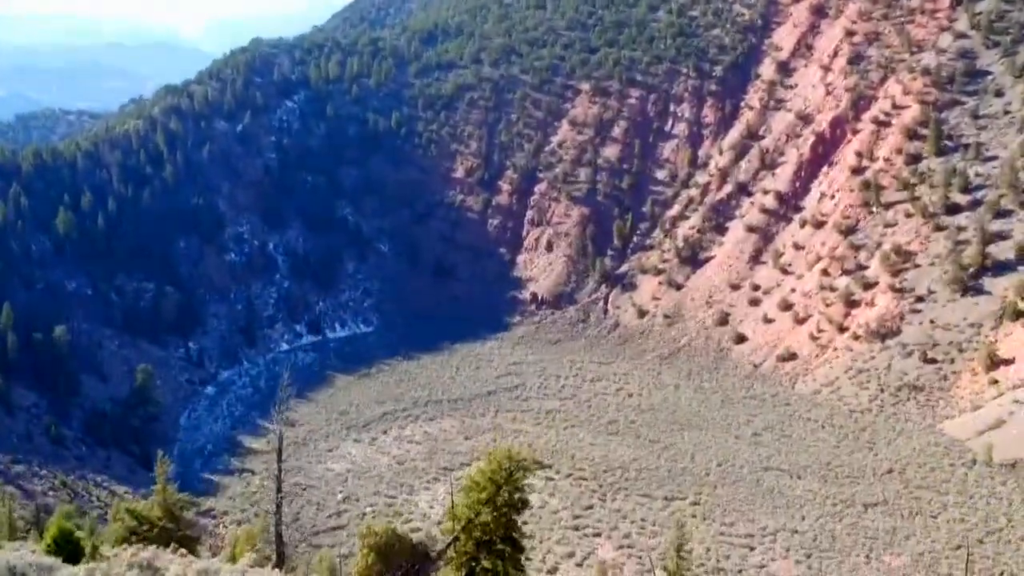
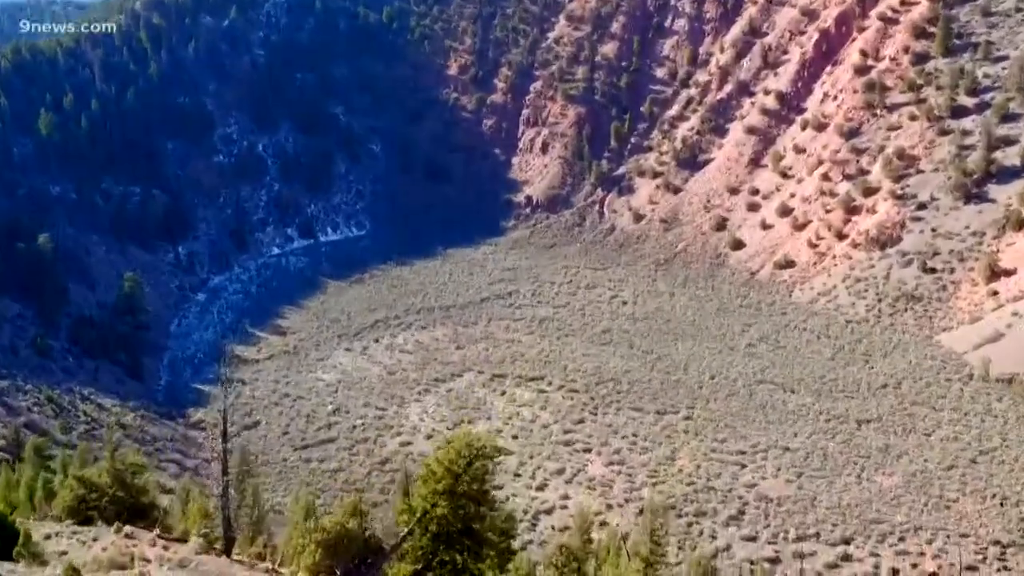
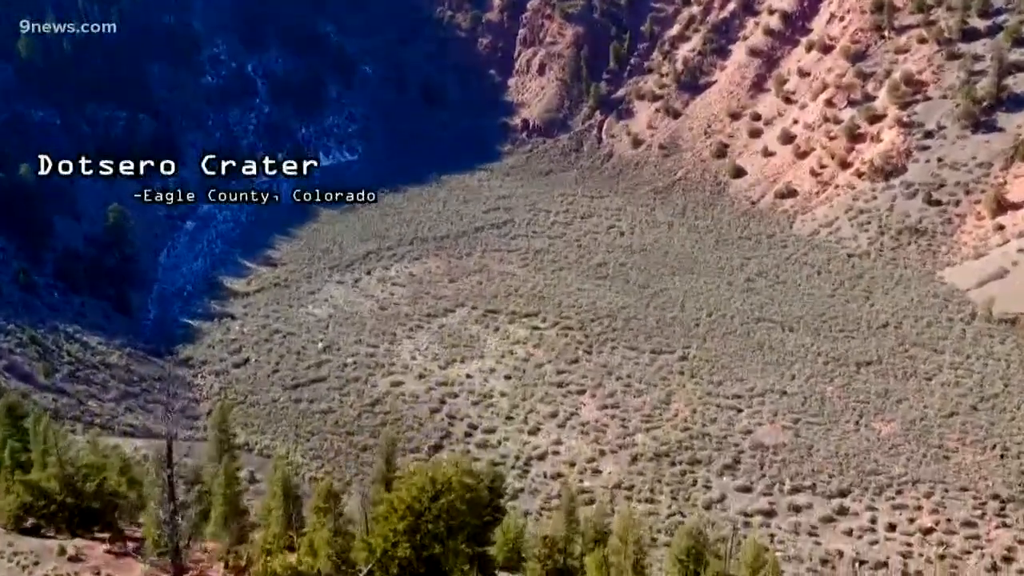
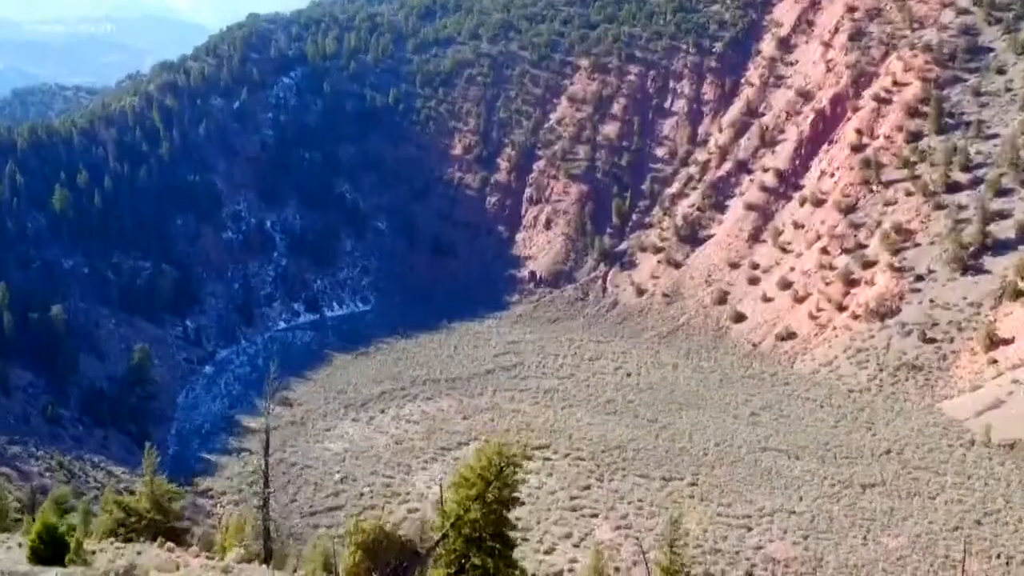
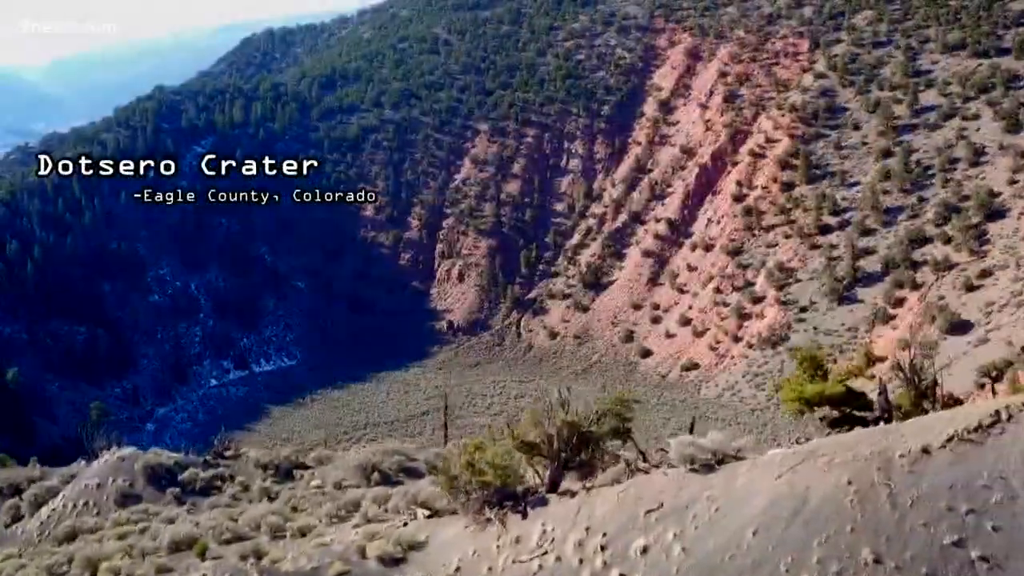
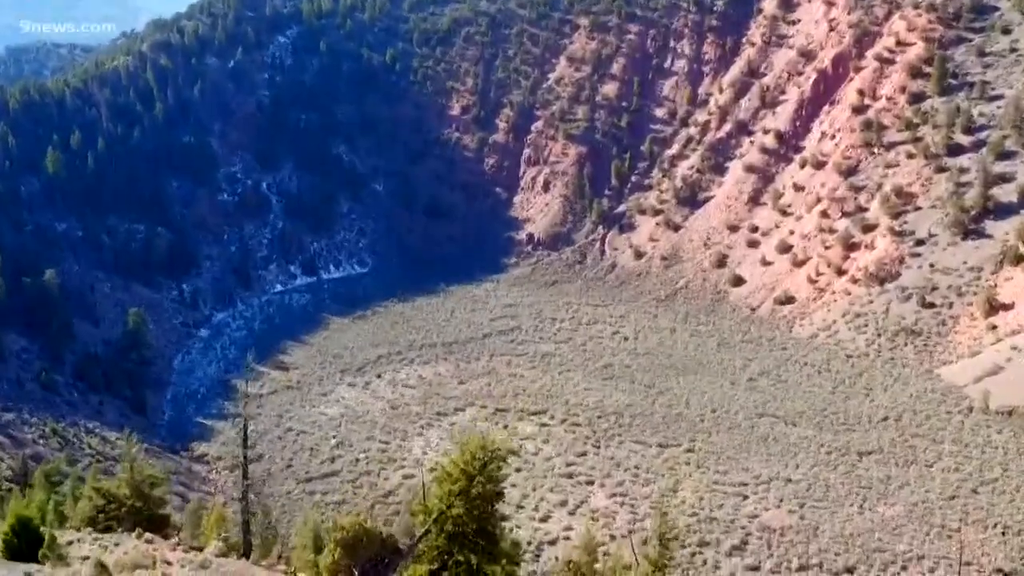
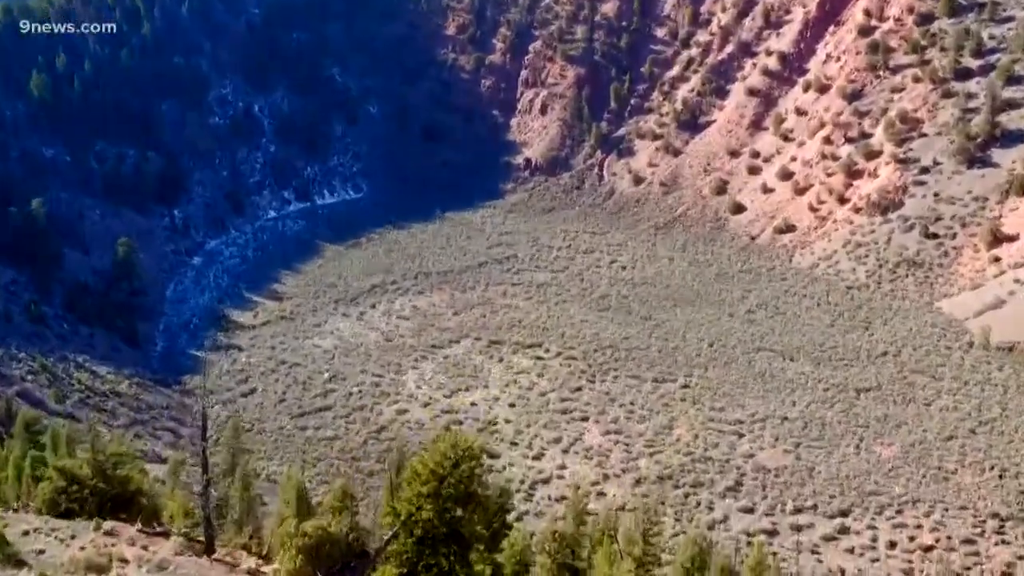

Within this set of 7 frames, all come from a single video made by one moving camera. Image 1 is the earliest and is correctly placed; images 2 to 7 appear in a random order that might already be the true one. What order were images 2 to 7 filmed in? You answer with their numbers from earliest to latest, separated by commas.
4, 6, 2, 7, 3, 5
